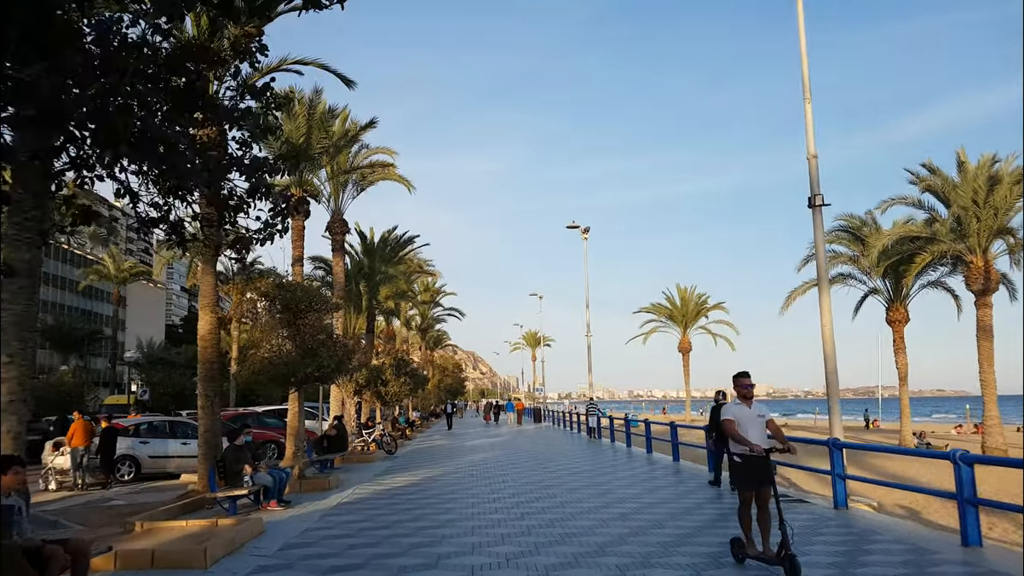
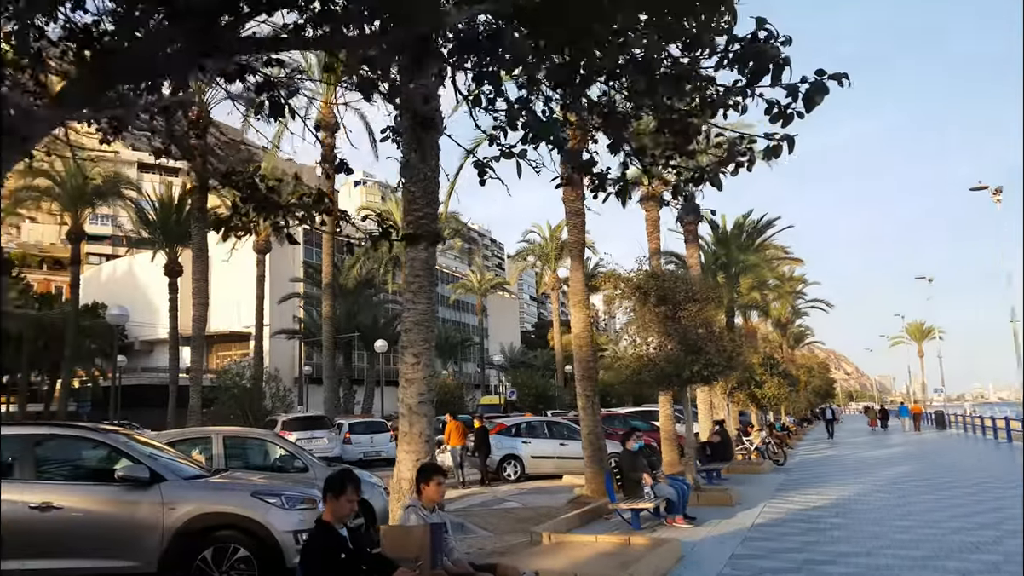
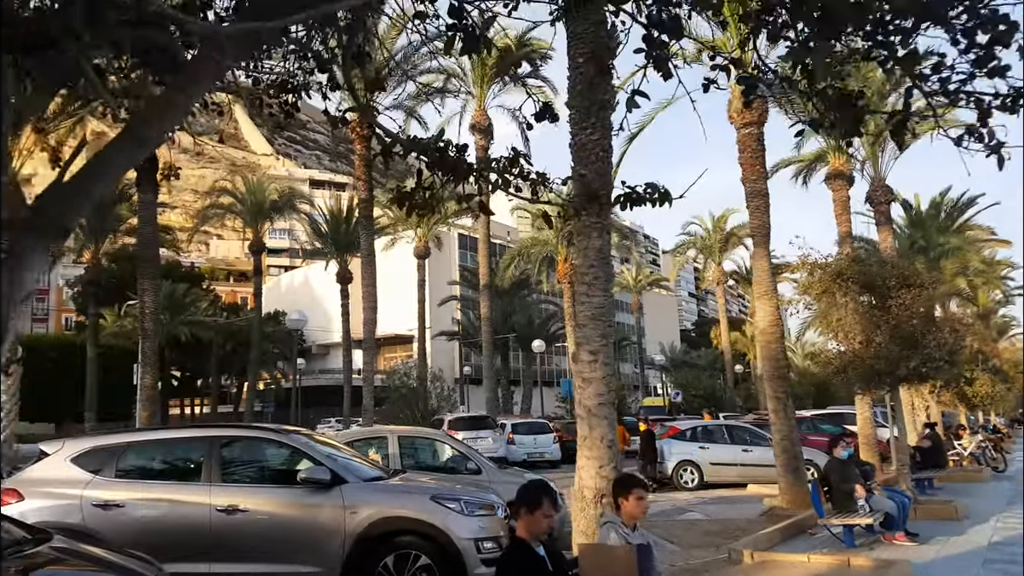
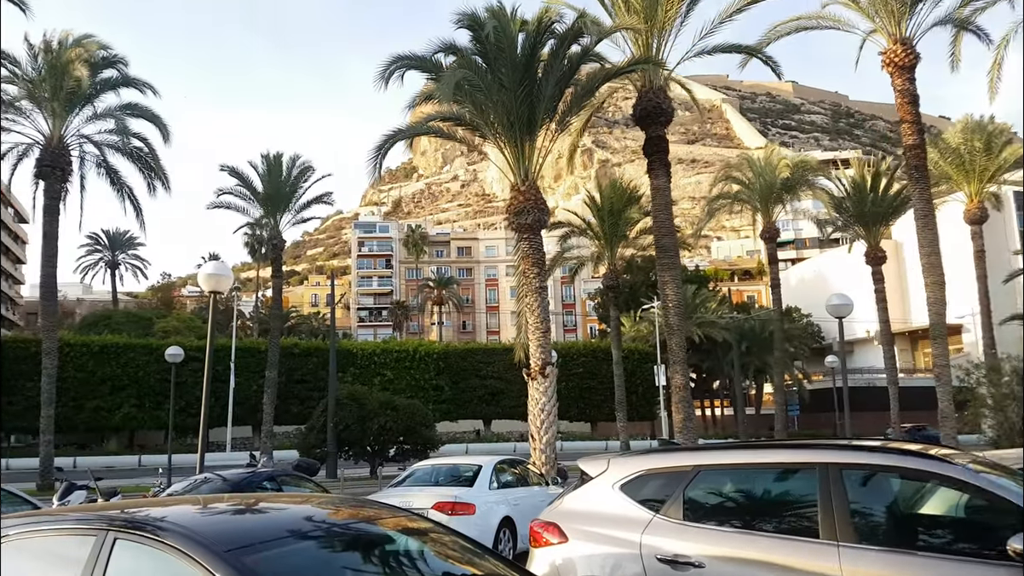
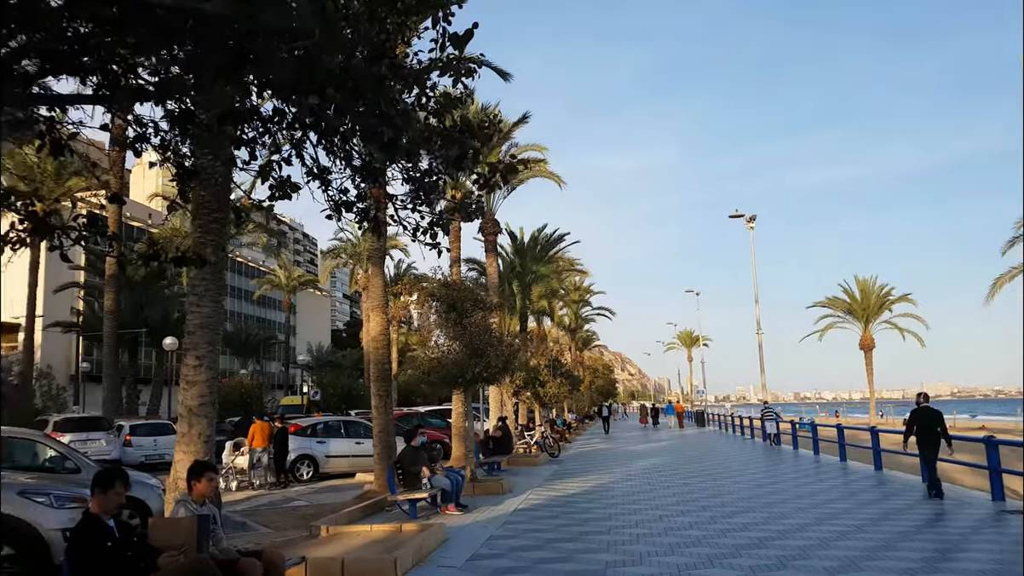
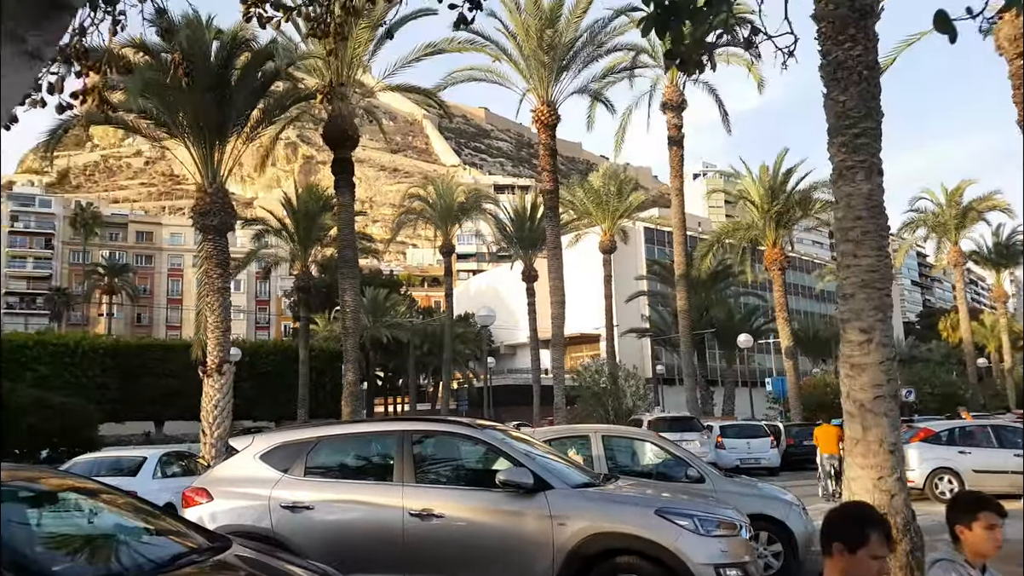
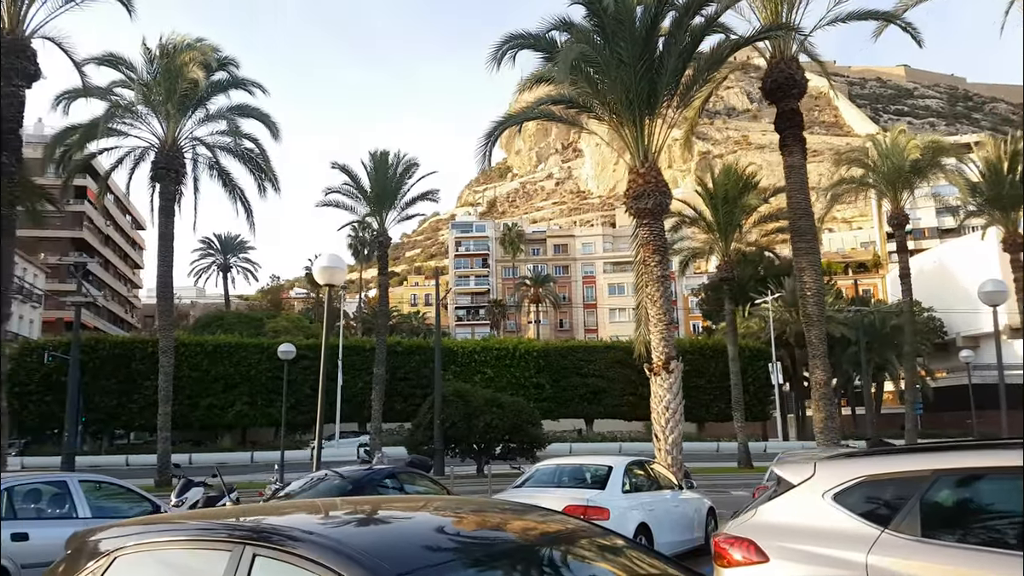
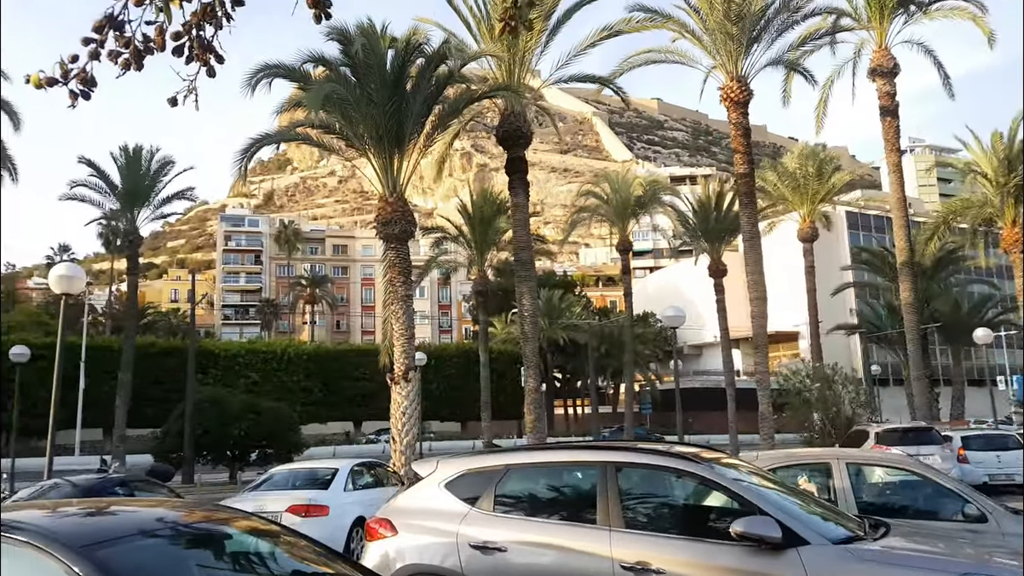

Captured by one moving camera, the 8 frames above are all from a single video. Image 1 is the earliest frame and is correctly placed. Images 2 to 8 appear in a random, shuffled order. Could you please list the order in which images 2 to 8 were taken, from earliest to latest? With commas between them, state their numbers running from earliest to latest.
5, 2, 3, 6, 8, 4, 7
